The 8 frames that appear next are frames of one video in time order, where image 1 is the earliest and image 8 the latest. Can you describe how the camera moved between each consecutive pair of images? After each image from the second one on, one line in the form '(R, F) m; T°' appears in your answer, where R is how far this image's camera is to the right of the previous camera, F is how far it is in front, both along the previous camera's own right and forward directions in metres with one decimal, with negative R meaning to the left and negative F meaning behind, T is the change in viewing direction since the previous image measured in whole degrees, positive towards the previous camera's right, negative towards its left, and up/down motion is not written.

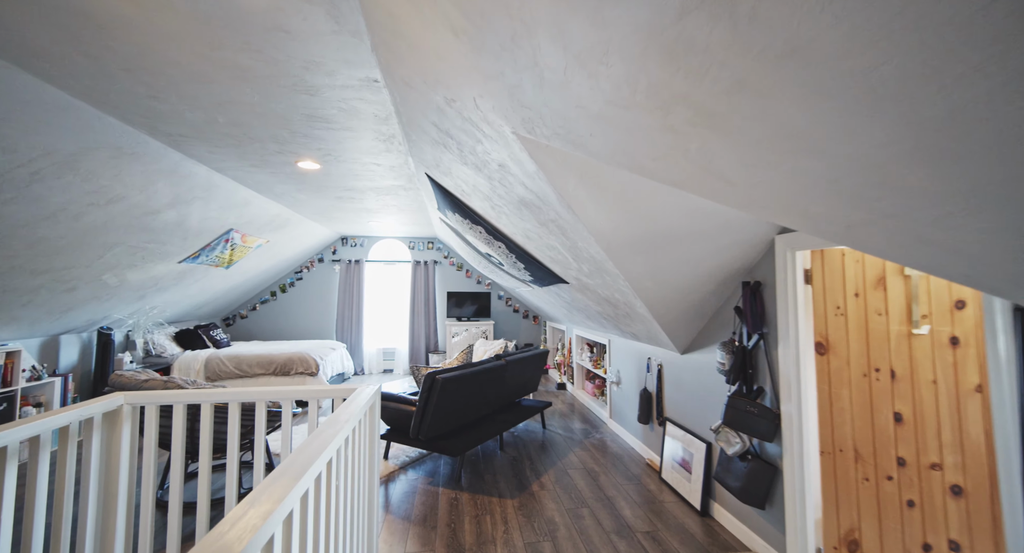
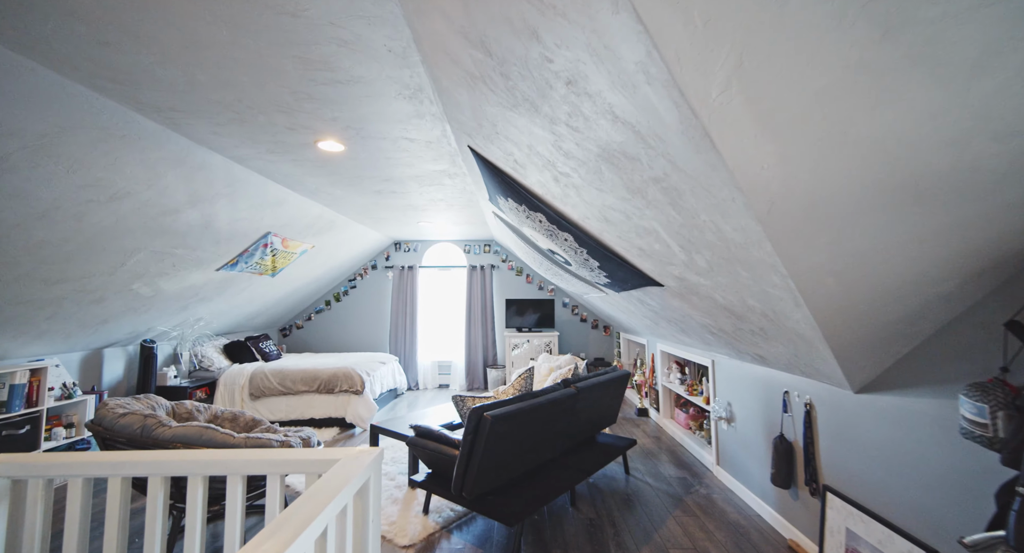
(0.0, +0.7) m; -8°
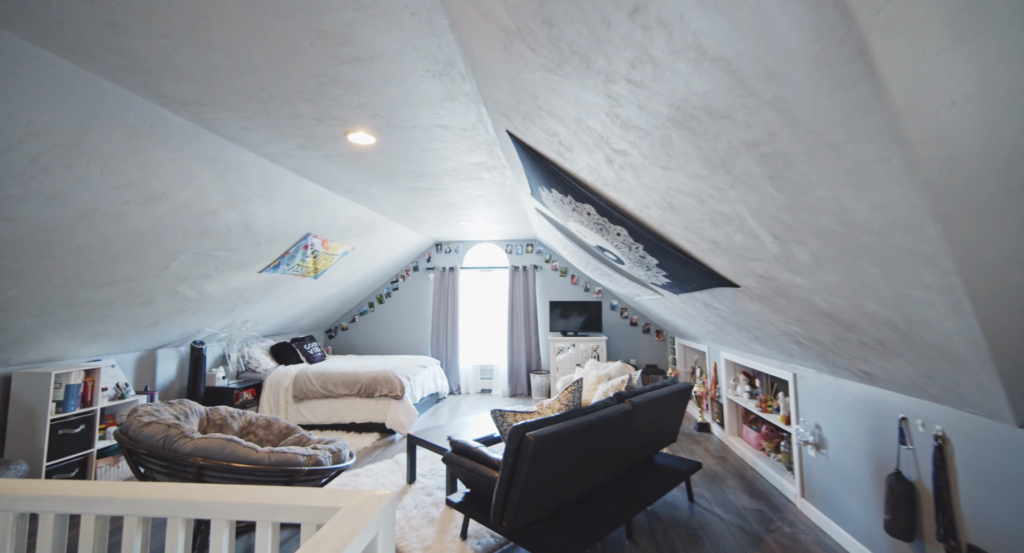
(0.0, +0.3) m; -6°
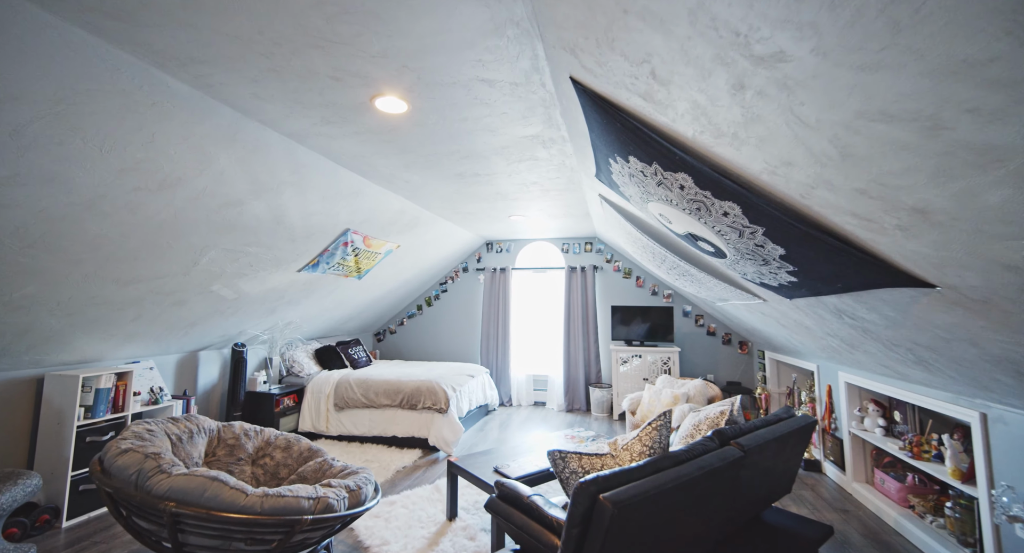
(0.0, +0.5) m; -7°
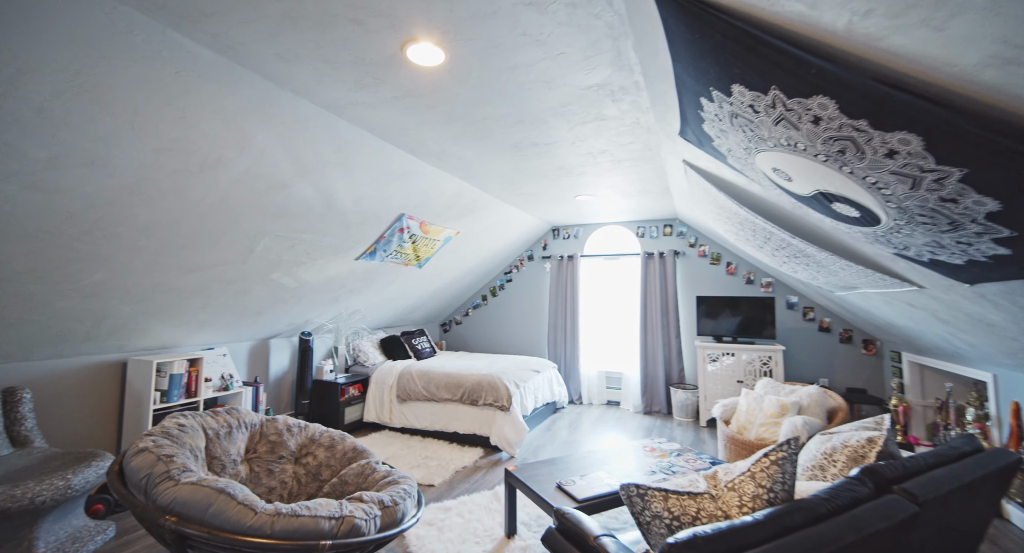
(0.0, +0.4) m; -10°
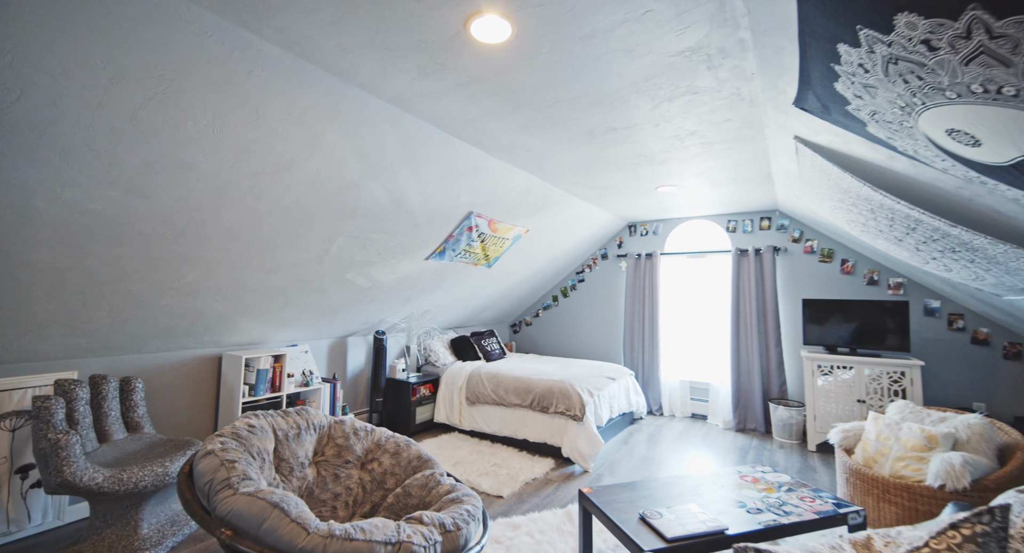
(0.0, +0.2) m; -9°
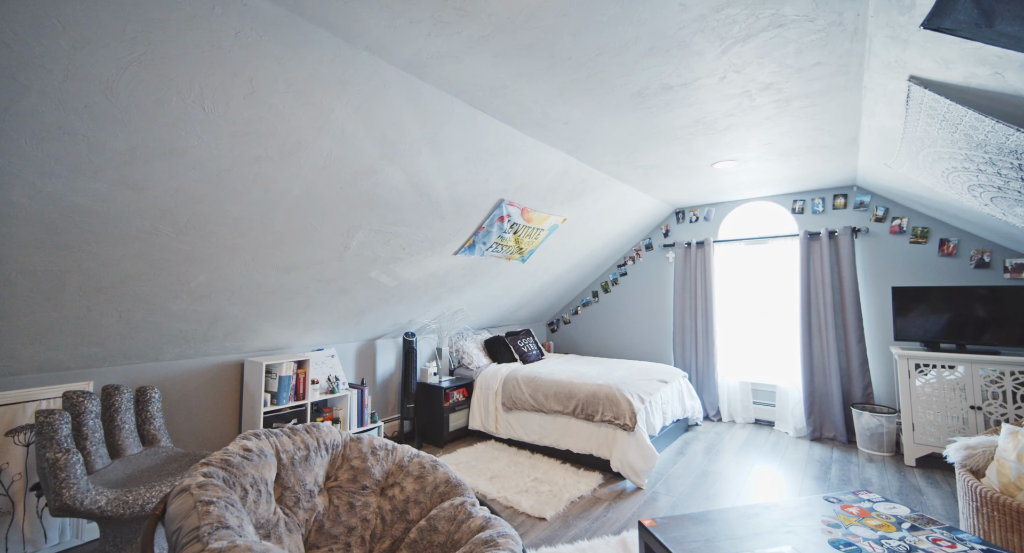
(0.0, +0.3) m; -5°
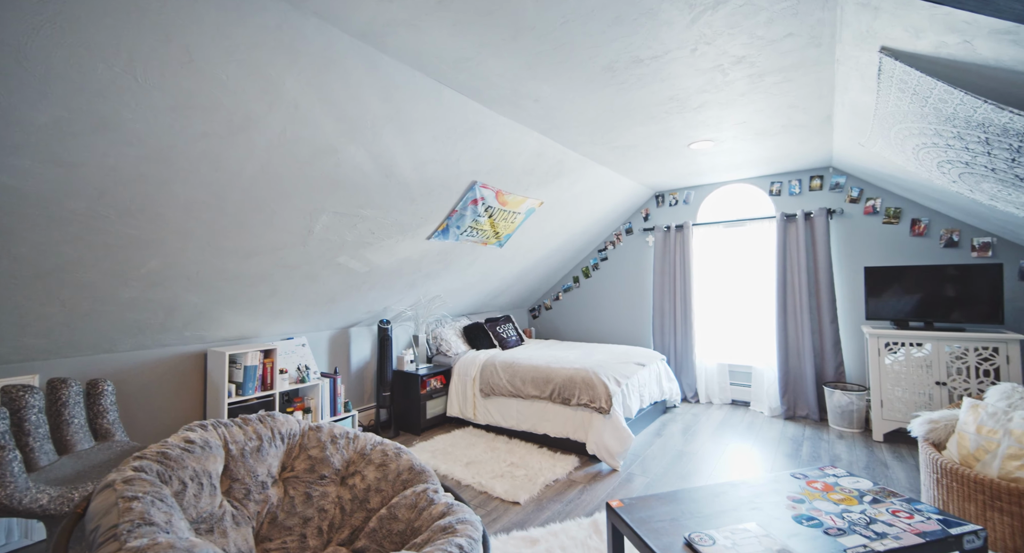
(+0.1, +0.1) m; +2°
